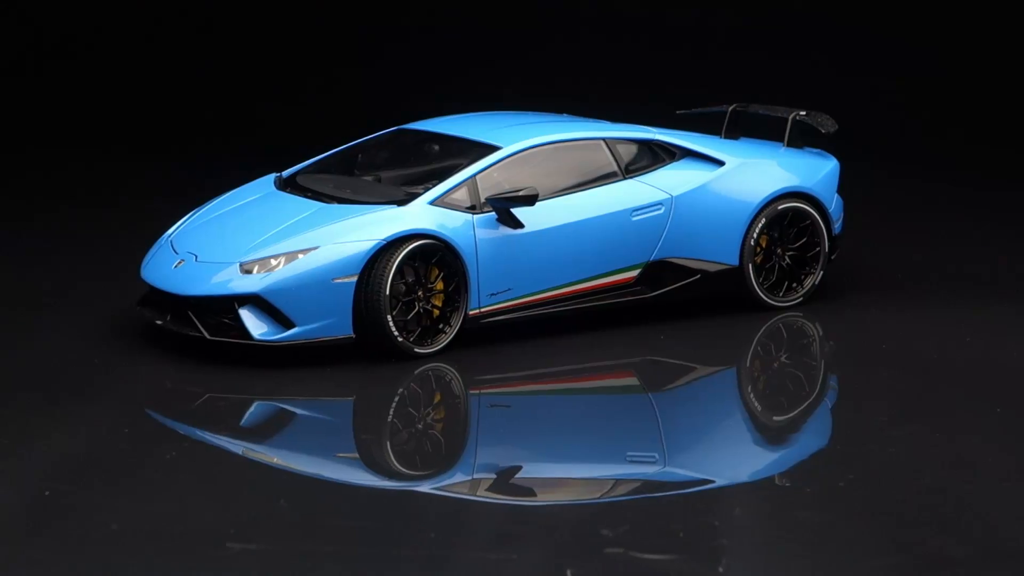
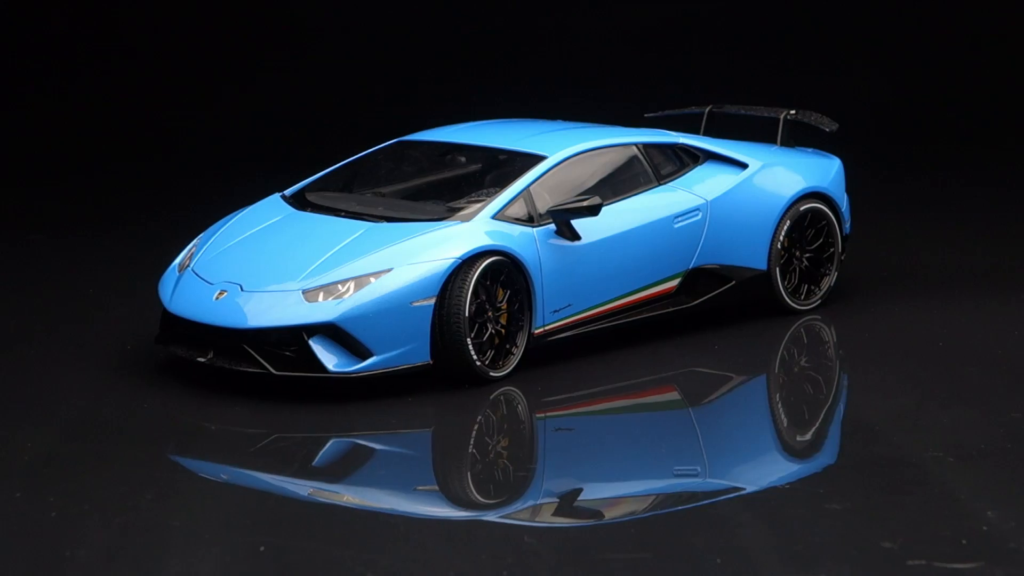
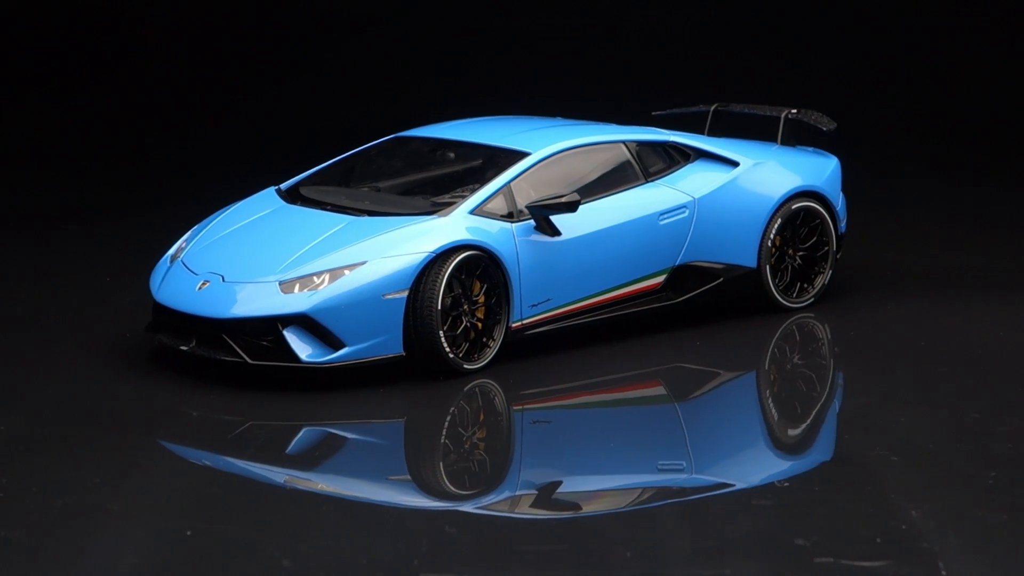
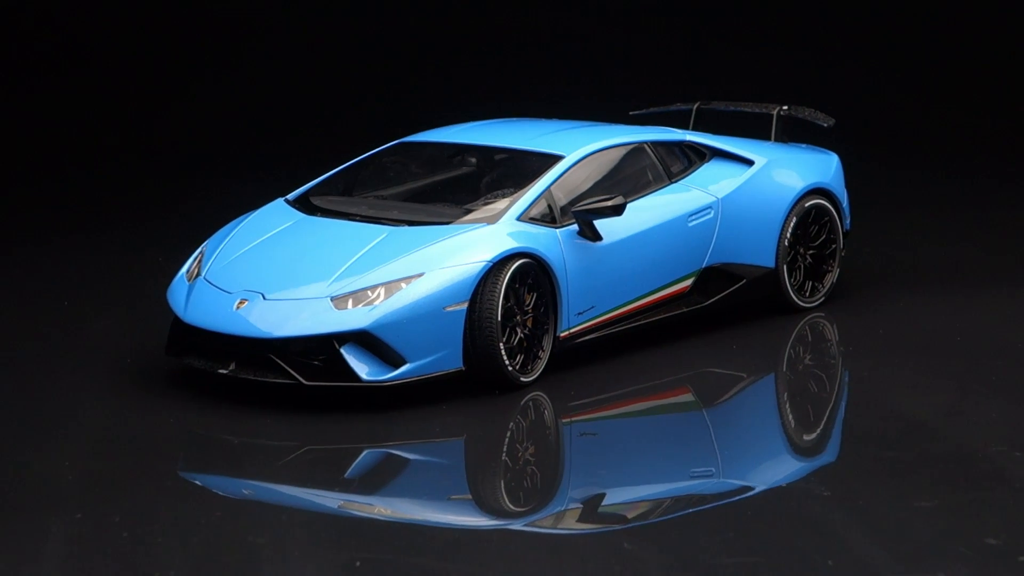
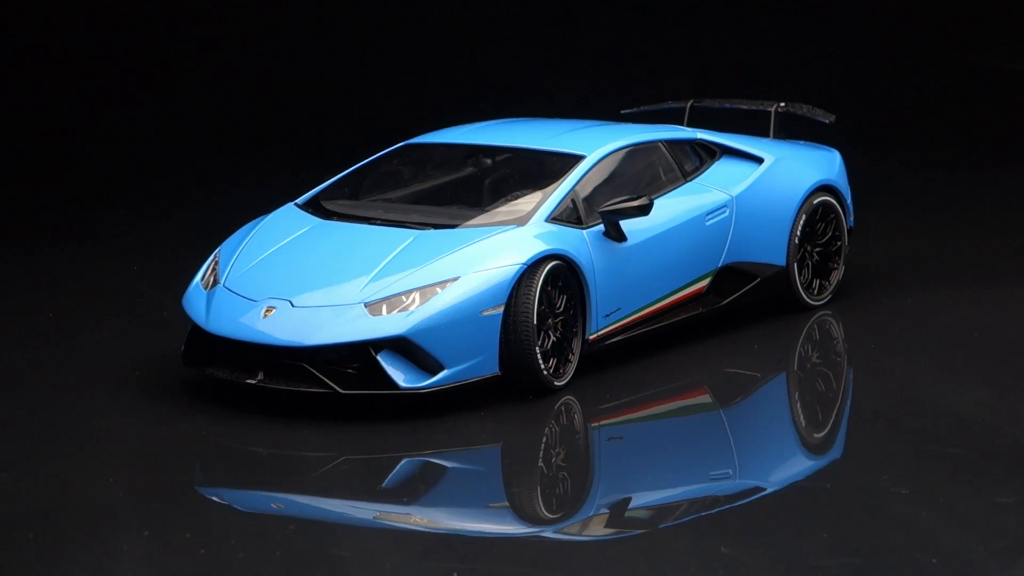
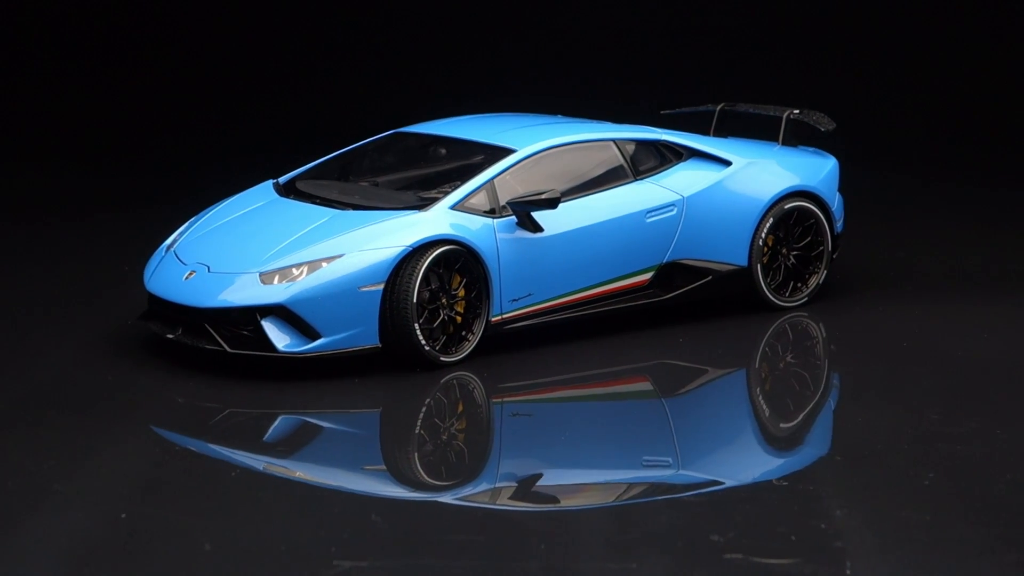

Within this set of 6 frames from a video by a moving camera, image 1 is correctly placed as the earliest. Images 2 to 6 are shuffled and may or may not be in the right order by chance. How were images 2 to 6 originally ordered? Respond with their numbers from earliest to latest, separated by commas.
6, 3, 2, 4, 5
